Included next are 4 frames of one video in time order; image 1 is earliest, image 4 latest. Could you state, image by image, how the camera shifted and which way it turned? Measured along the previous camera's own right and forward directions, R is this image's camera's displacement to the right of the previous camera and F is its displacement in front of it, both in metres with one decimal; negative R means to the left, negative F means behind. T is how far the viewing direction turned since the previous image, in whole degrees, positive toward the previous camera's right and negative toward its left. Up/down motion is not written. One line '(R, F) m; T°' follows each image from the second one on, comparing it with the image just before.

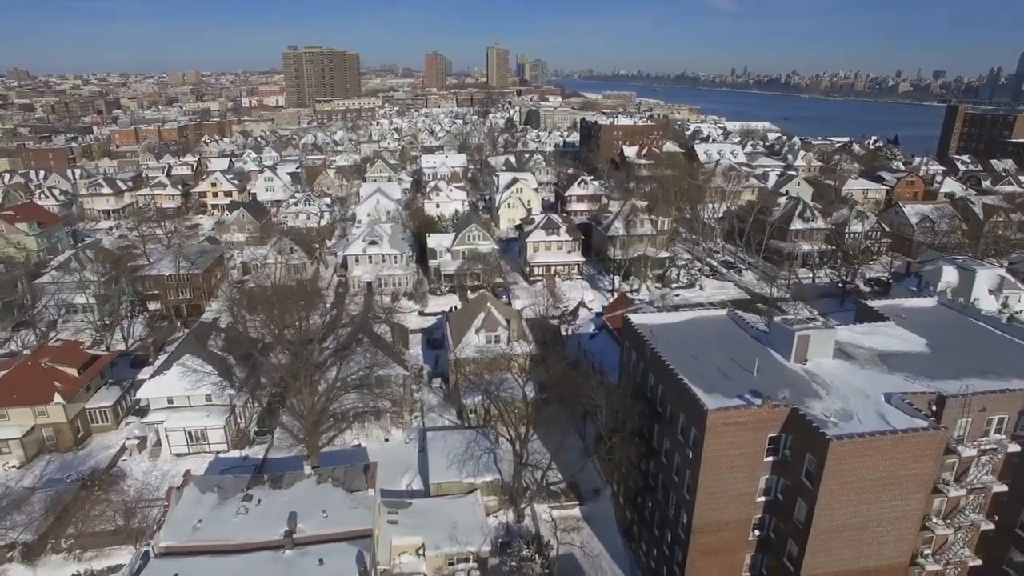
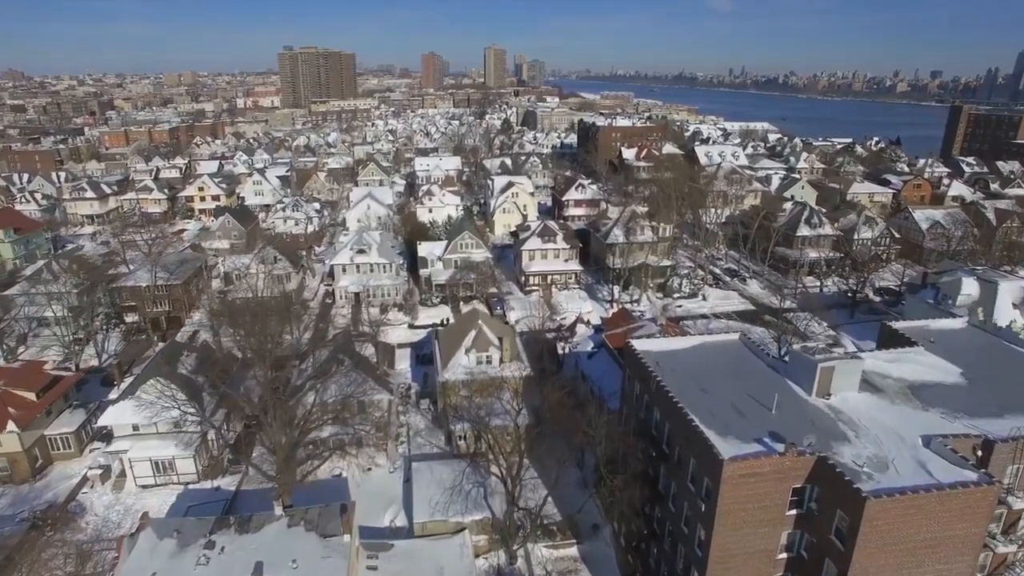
(+0.3, +1.9) m; 0°
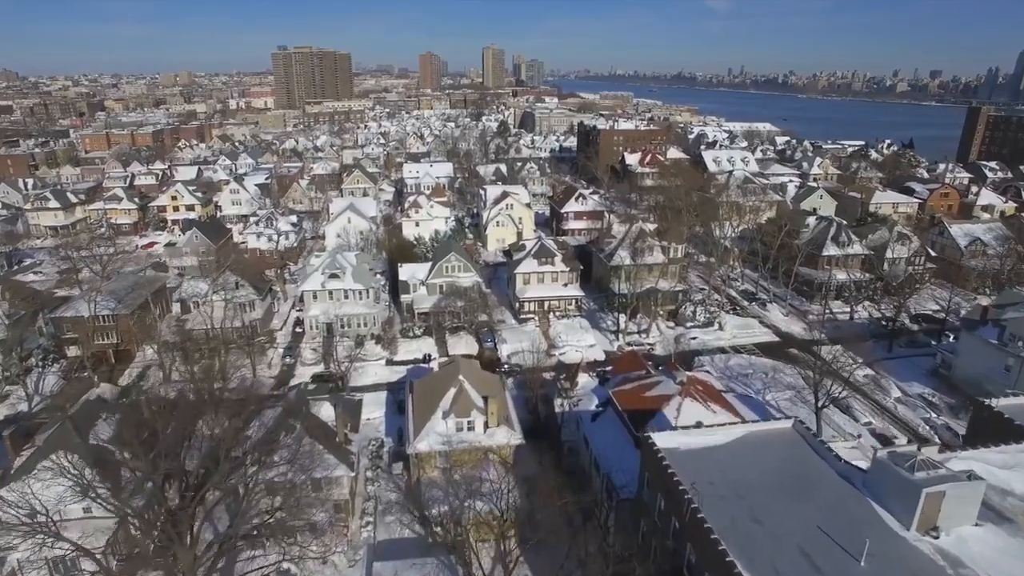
(+0.4, +4.6) m; 0°
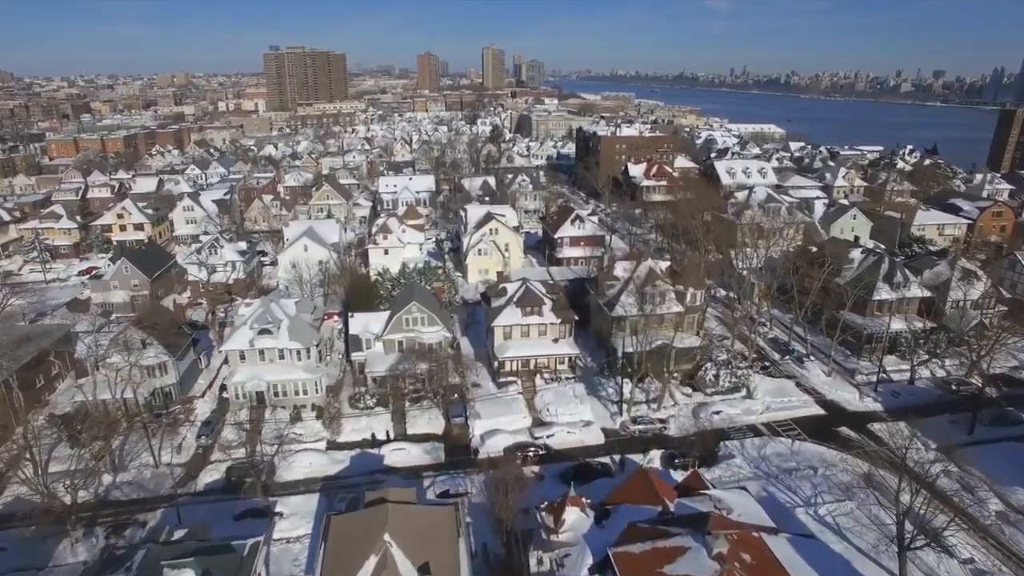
(+1.2, +7.3) m; 0°
